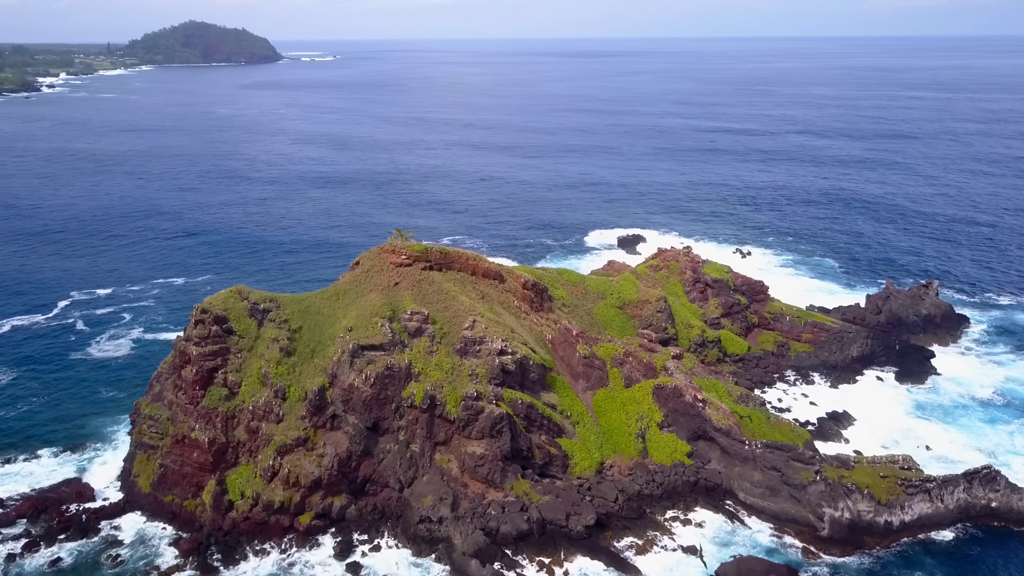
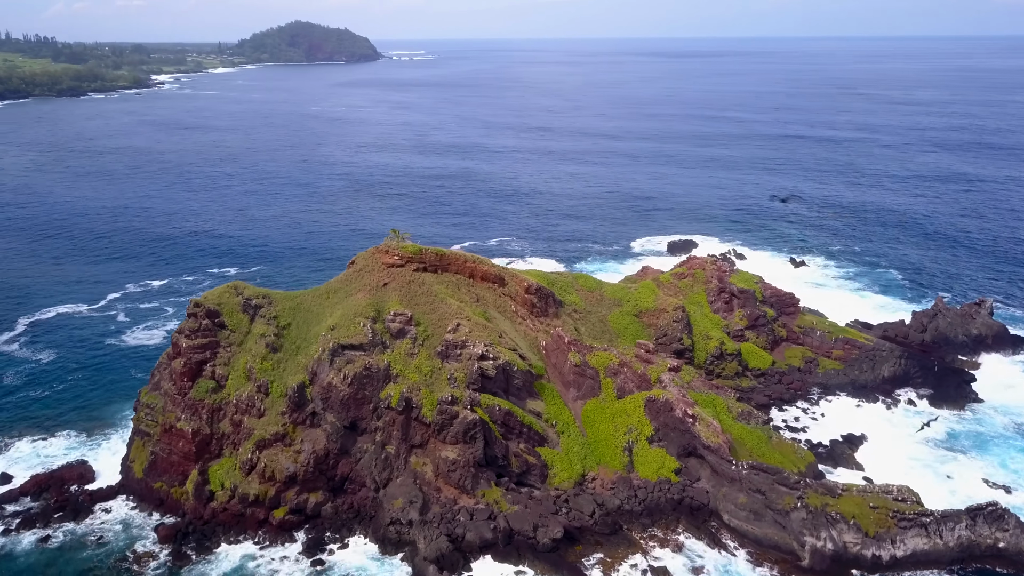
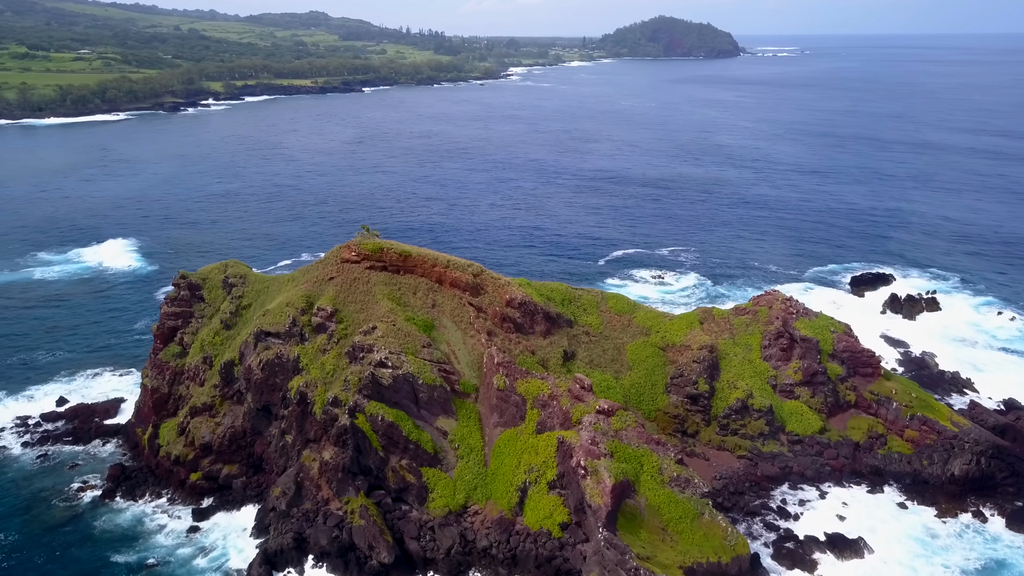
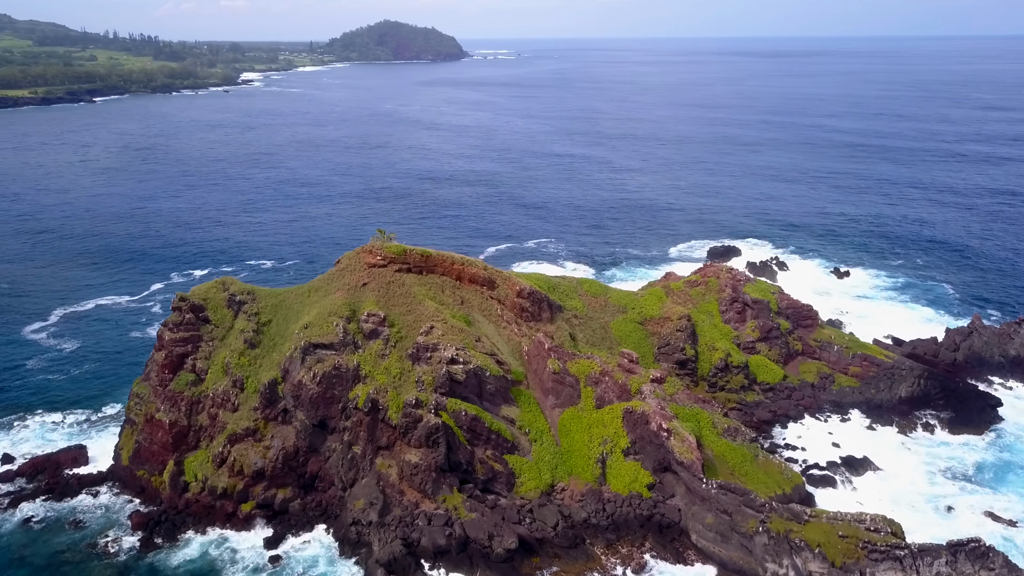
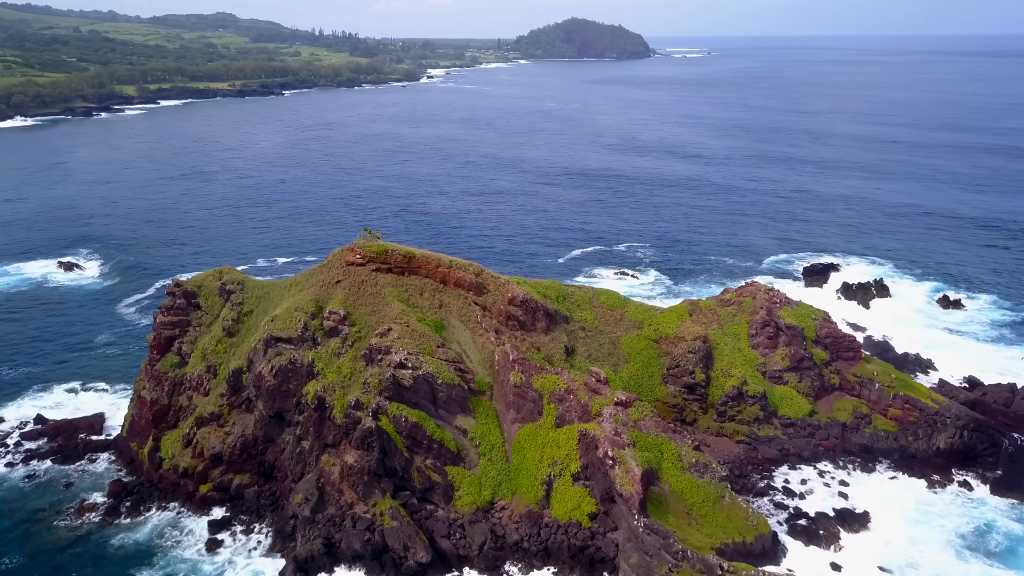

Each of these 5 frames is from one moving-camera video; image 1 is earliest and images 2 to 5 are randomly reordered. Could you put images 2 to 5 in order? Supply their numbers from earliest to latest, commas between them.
2, 4, 5, 3
